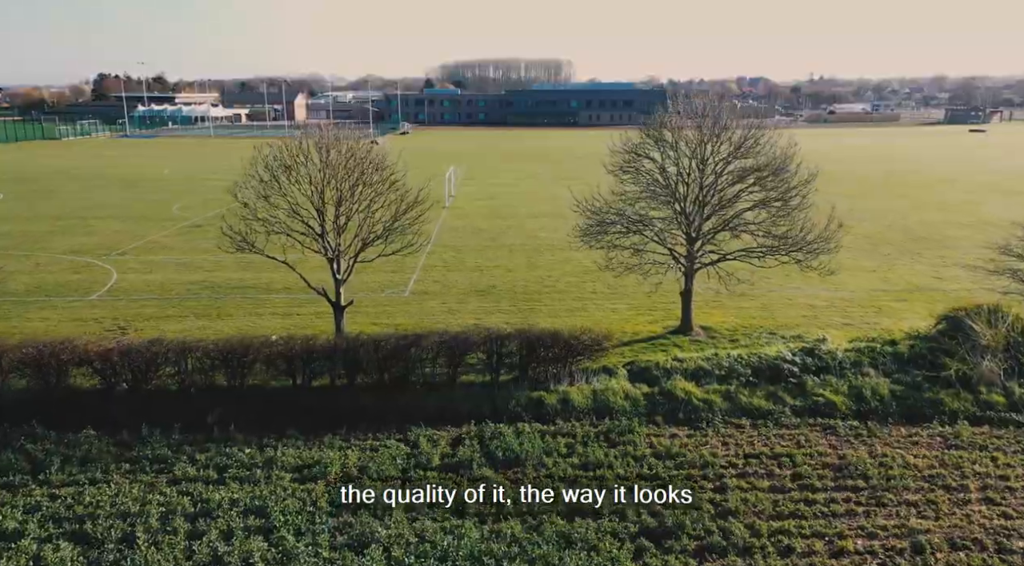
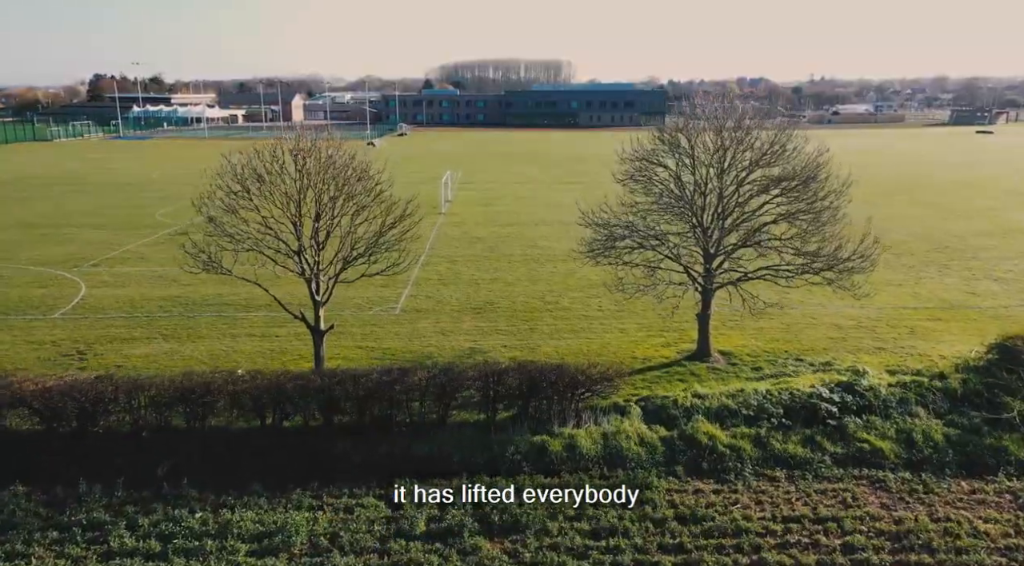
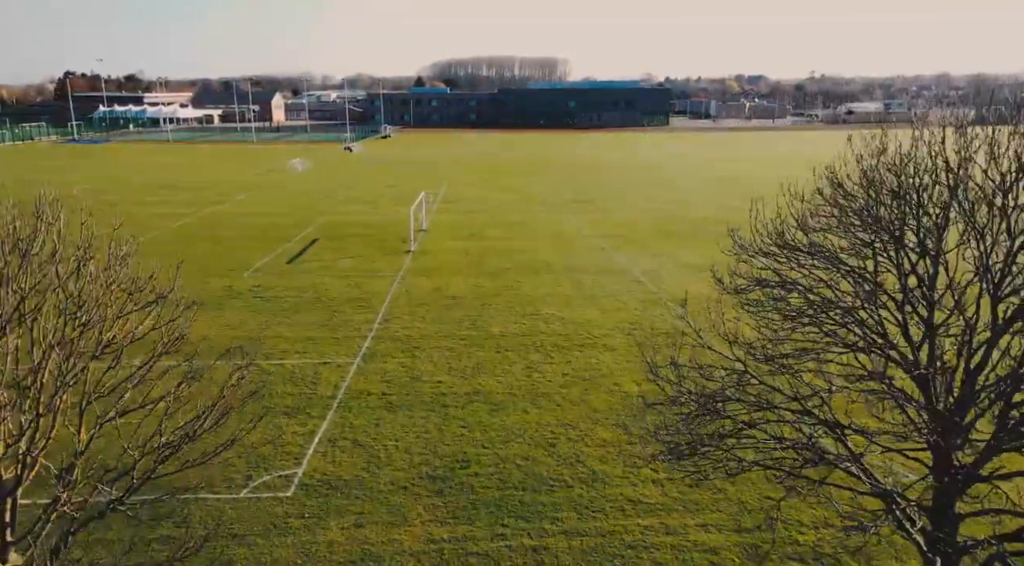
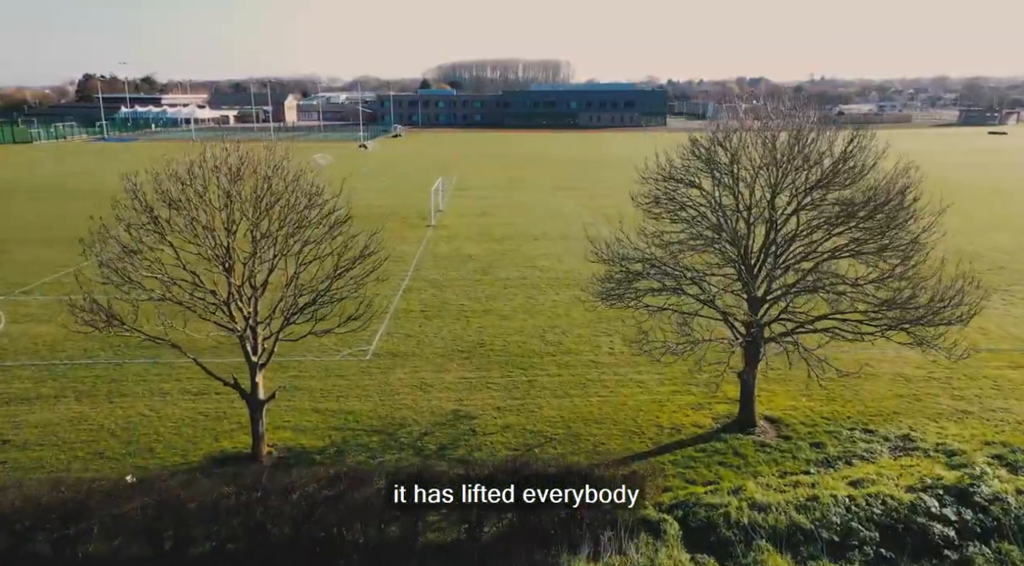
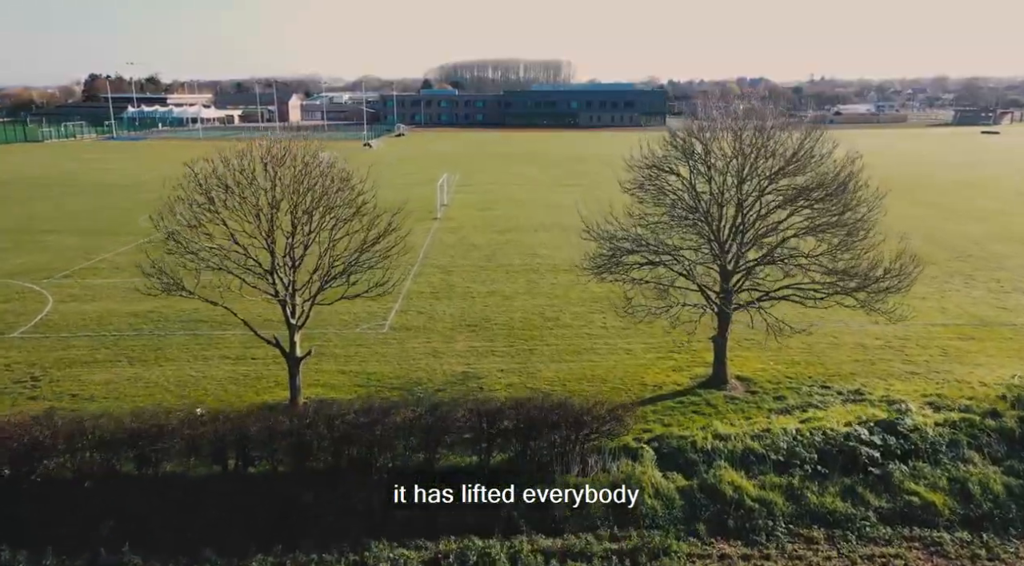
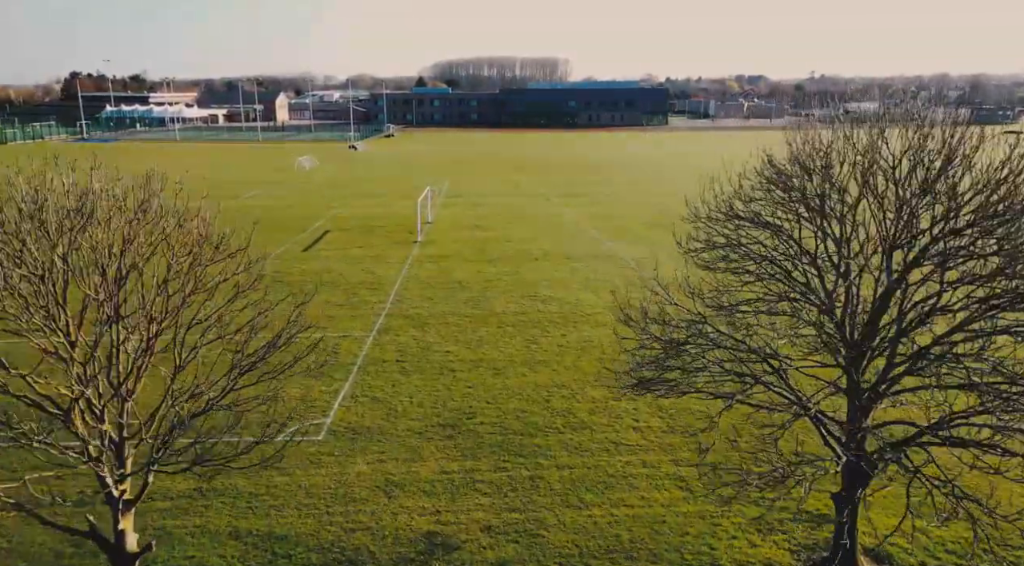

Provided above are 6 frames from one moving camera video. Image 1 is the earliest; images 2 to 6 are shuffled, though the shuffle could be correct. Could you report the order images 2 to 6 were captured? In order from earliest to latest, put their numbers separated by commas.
2, 5, 4, 6, 3
